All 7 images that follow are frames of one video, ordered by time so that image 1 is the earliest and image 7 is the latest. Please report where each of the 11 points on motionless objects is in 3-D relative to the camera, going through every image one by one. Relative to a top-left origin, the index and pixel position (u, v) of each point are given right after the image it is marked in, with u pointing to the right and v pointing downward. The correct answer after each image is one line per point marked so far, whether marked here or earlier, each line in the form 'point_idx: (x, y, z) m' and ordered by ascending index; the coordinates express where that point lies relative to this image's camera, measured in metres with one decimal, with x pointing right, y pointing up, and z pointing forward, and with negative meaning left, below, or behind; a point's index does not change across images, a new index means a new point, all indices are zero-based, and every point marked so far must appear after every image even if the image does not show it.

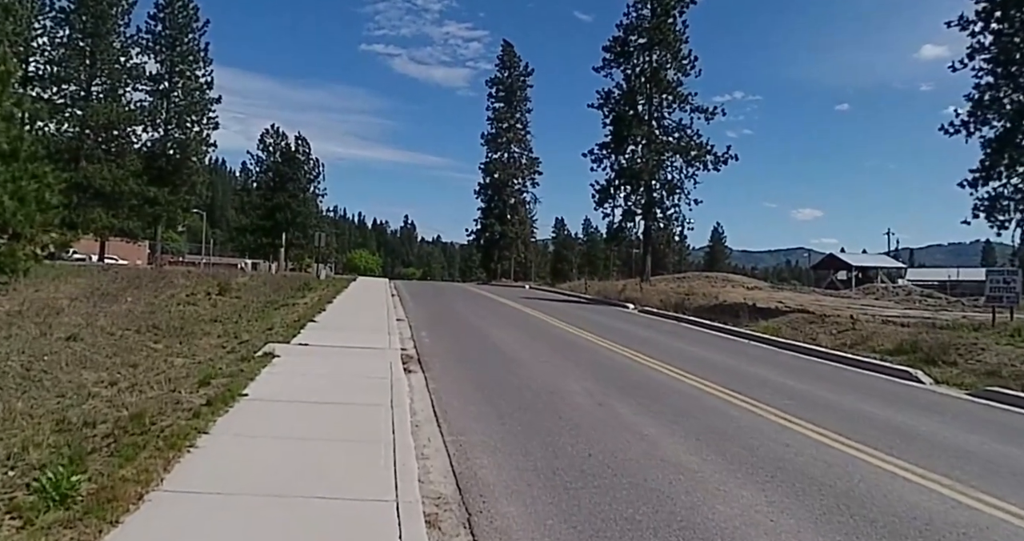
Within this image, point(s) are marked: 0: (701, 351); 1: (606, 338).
0: (+4.5, -1.9, +17.0) m
1: (+2.5, -1.8, +19.0) m
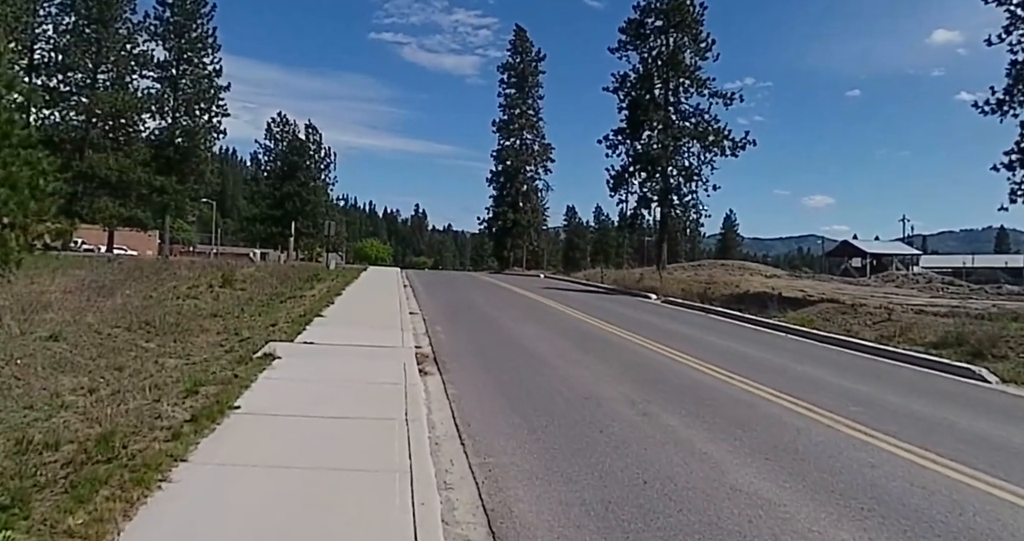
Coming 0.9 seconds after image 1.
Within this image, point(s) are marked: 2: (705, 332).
0: (+5.0, -1.7, +15.7) m
1: (+3.0, -1.5, +17.8) m
2: (+5.0, -1.6, +18.4) m
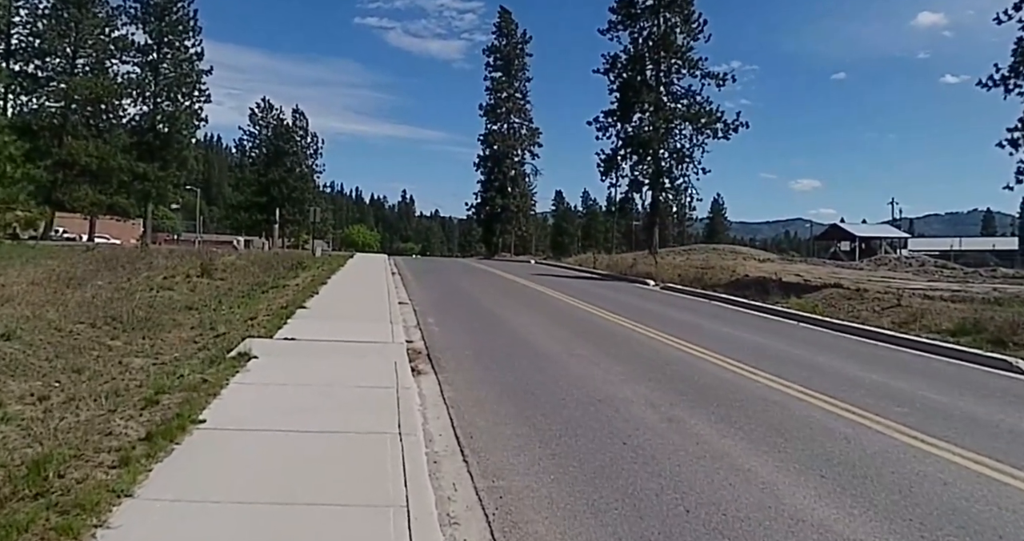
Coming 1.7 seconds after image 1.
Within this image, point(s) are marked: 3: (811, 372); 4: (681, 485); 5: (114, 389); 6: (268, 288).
0: (+5.0, -1.3, +14.8) m
1: (+3.0, -1.2, +16.8) m
2: (+4.9, -1.2, +17.5) m
3: (+4.5, -1.5, +10.6) m
4: (+1.4, -1.7, +5.7) m
5: (-4.7, -1.4, +8.4) m
6: (-6.7, -0.5, +19.3) m
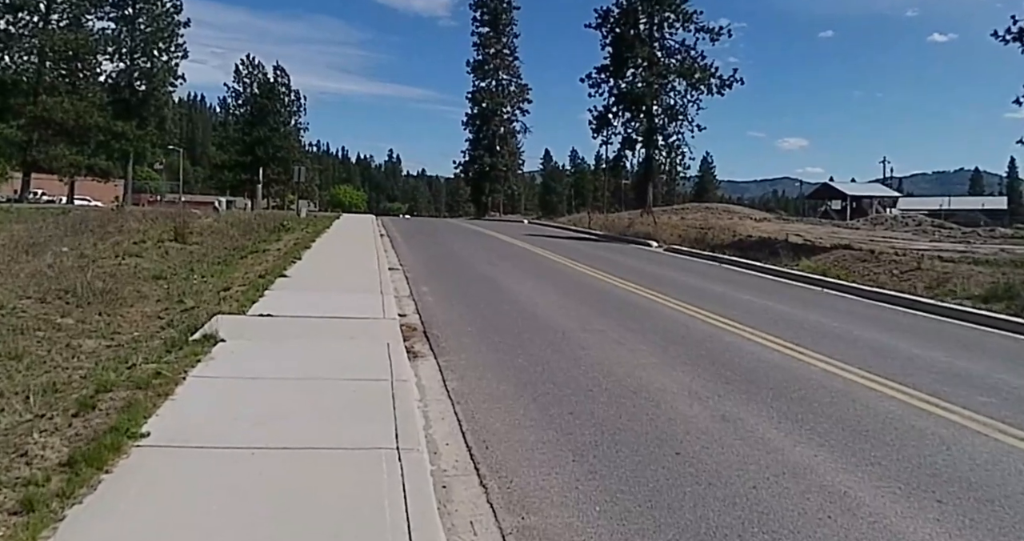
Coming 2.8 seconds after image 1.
0: (+5.0, -0.6, +13.5) m
1: (+3.0, -0.3, +15.5) m
2: (+4.9, -0.4, +16.2) m
3: (+4.6, -1.1, +9.3) m
4: (+1.6, -1.5, +4.4) m
5: (-4.6, -1.1, +7.0) m
6: (-6.7, +0.4, +17.8) m
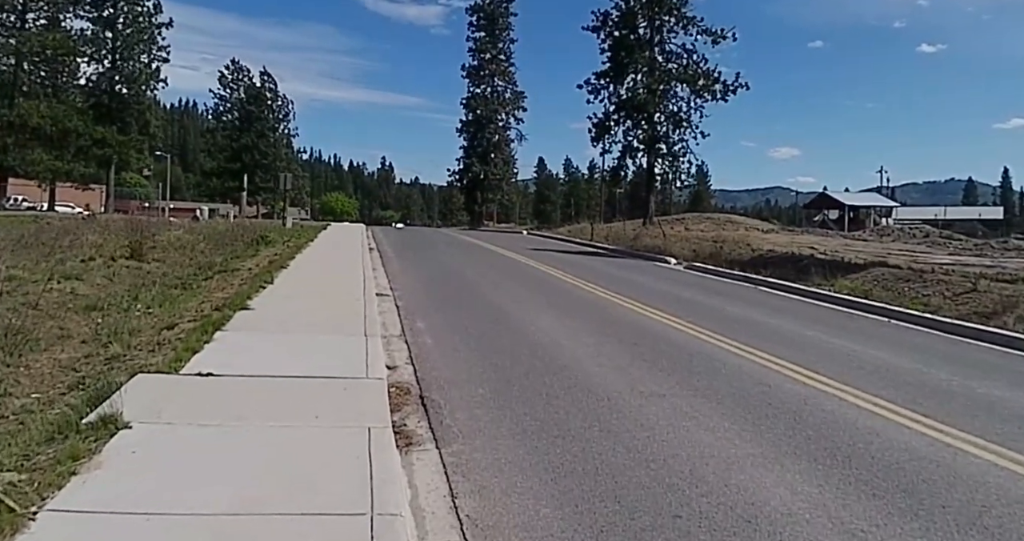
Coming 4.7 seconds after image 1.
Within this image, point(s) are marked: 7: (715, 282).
0: (+5.3, -1.1, +11.1) m
1: (+3.2, -0.8, +13.1) m
2: (+5.1, -0.9, +13.8) m
3: (+4.9, -1.5, +6.9) m
4: (+1.9, -1.9, +1.9) m
5: (-4.3, -1.5, +4.5) m
6: (-6.5, -0.1, +15.3) m
7: (+5.5, -0.3, +19.2) m
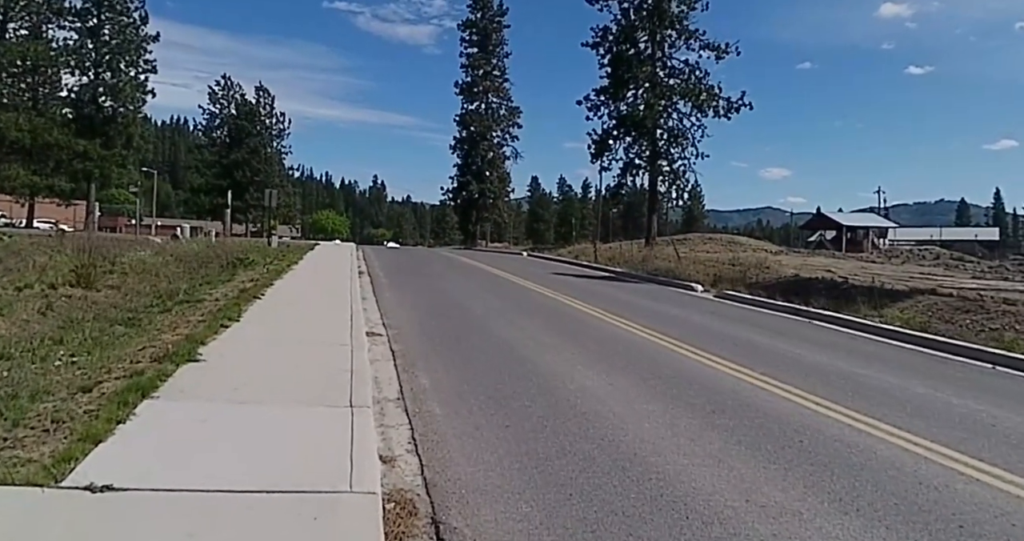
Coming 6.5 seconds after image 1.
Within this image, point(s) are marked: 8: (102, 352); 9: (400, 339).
0: (+5.6, -1.6, +8.7) m
1: (+3.5, -1.4, +10.6) m
2: (+5.4, -1.4, +11.4) m
3: (+5.3, -1.9, +4.5) m
4: (+2.4, -2.1, -0.5) m
5: (-3.8, -1.8, +2.0) m
6: (-6.2, -0.6, +12.8) m
7: (+5.8, -1.1, +16.8) m
8: (-5.1, -1.0, +8.8) m
9: (-1.7, -1.1, +11.4) m
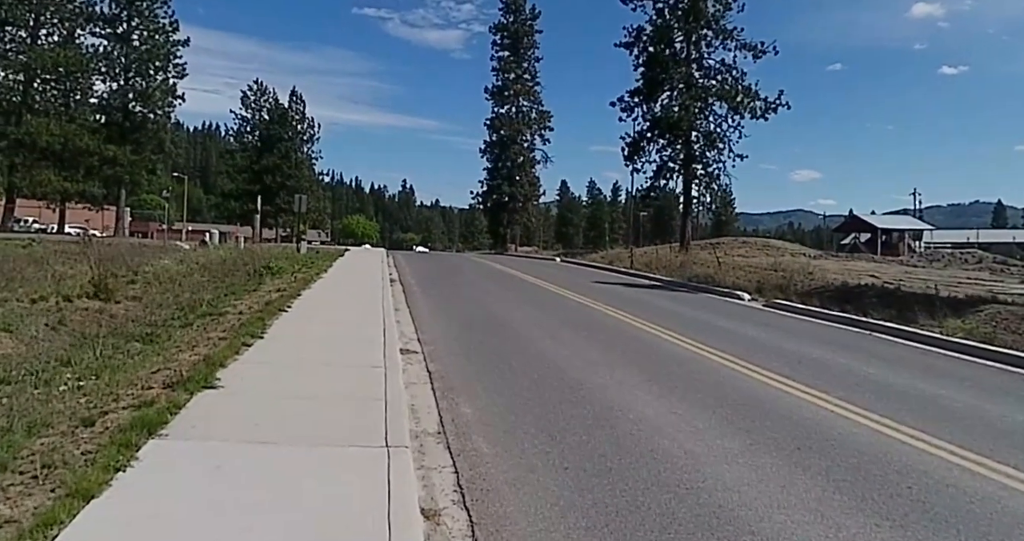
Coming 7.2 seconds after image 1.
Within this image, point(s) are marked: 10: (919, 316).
0: (+6.2, -1.8, +7.6) m
1: (+4.2, -1.5, +9.6) m
2: (+6.1, -1.6, +10.3) m
3: (+5.7, -2.0, +3.4) m
4: (+2.6, -2.2, -1.5) m
5: (-3.5, -1.9, +1.2) m
6: (-5.5, -0.8, +12.1) m
7: (+6.6, -1.2, +15.6) m
8: (-4.5, -1.2, +8.1) m
9: (-1.1, -1.2, +10.5) m
10: (+10.8, -1.2, +18.8) m
